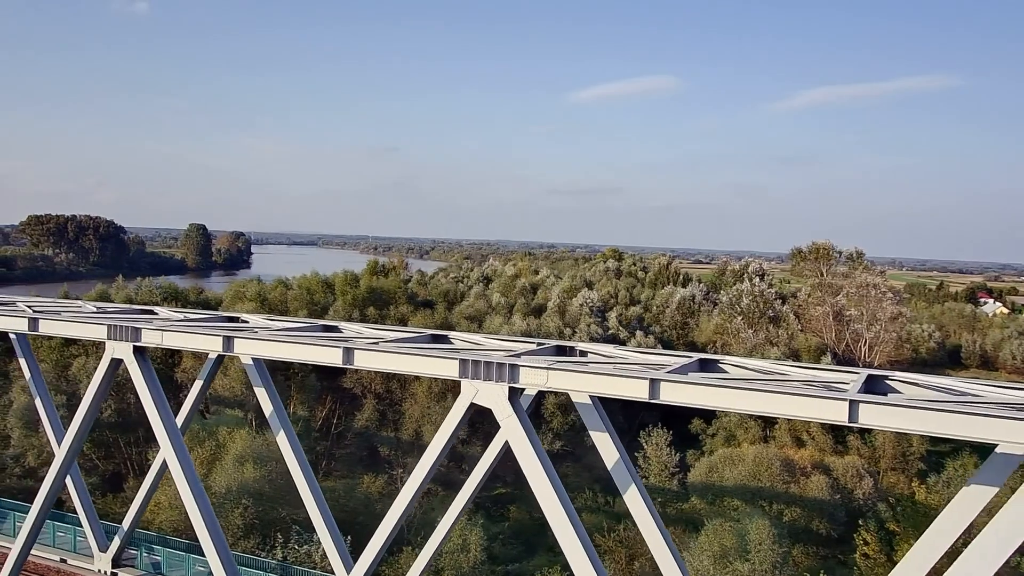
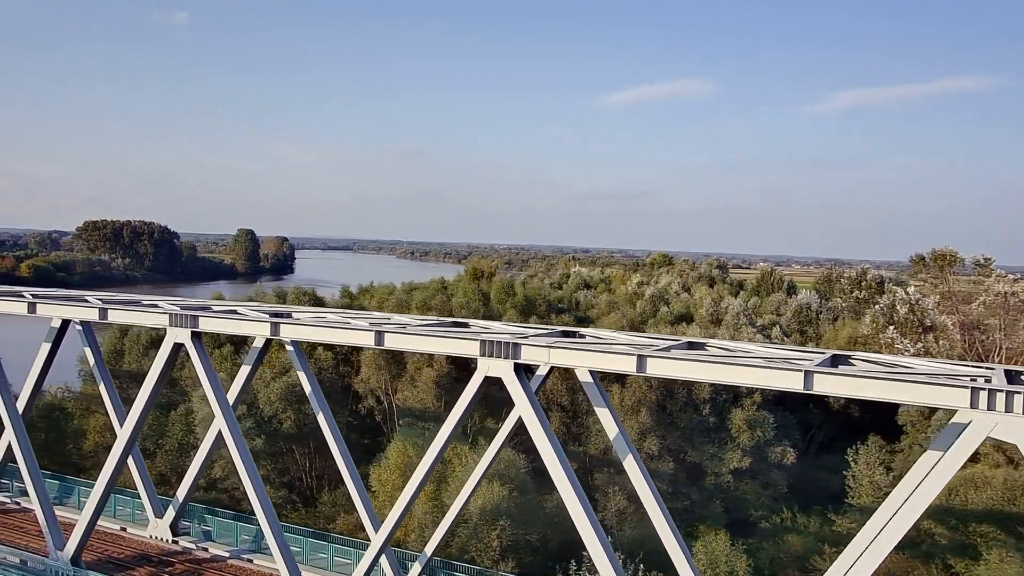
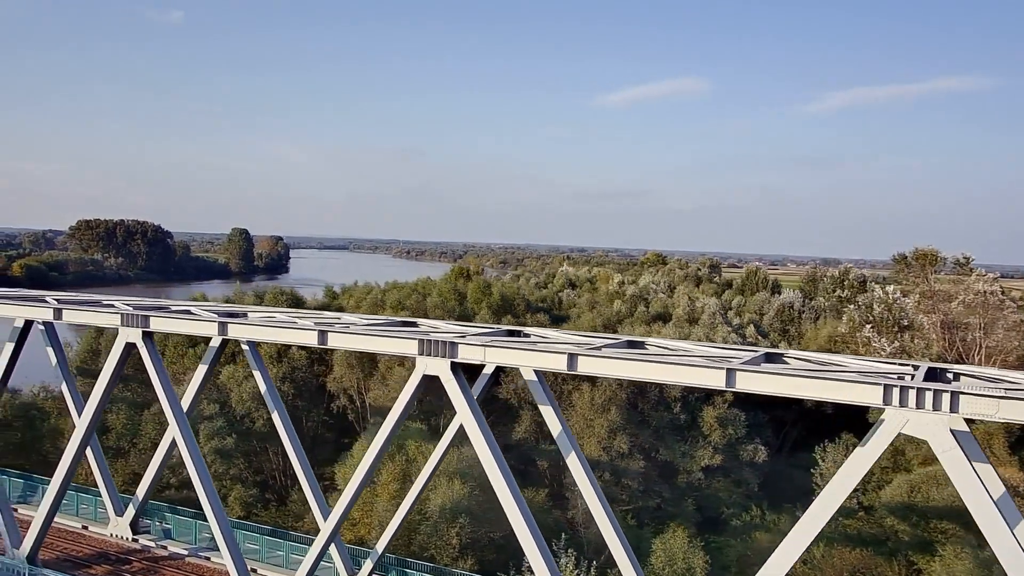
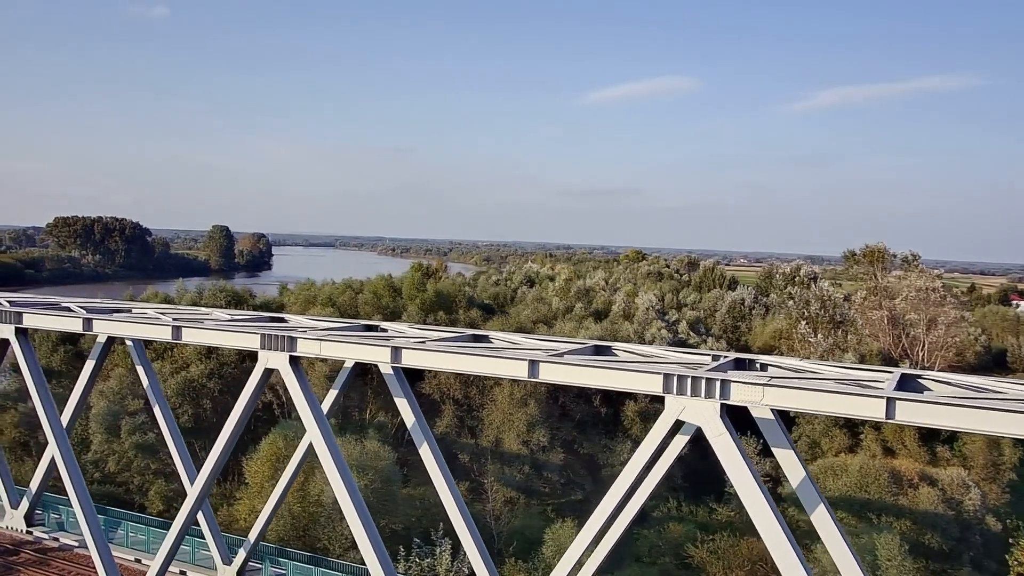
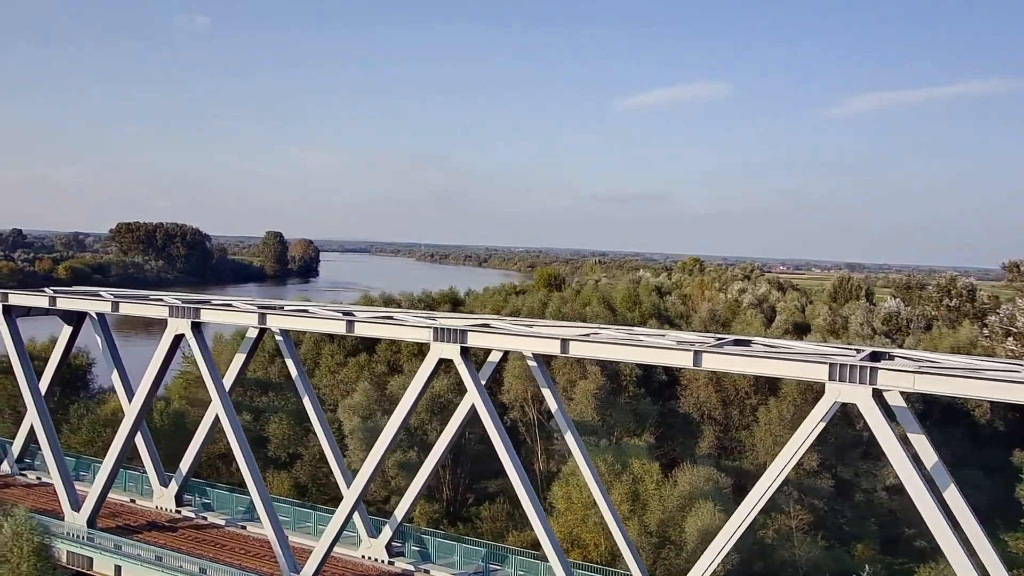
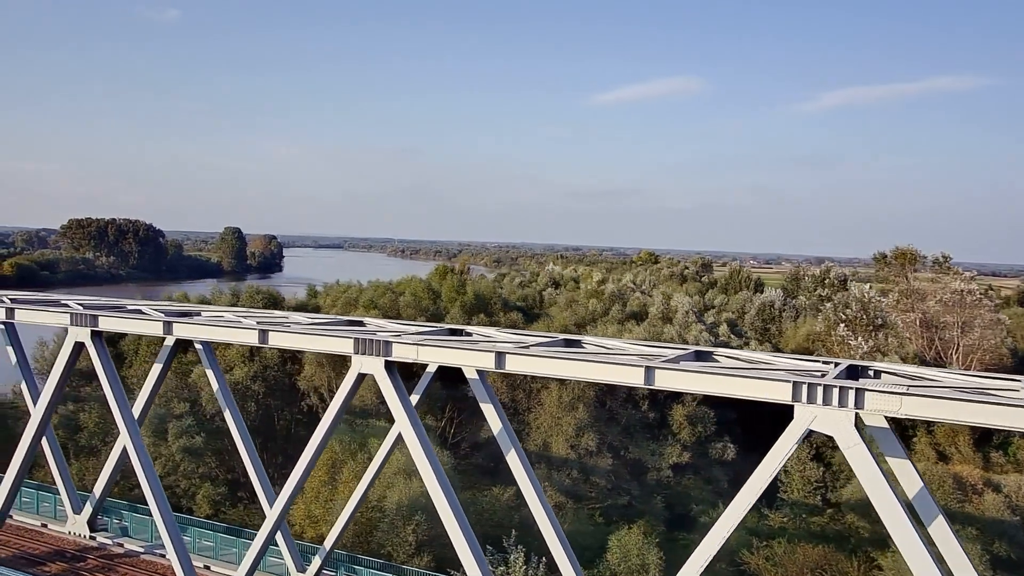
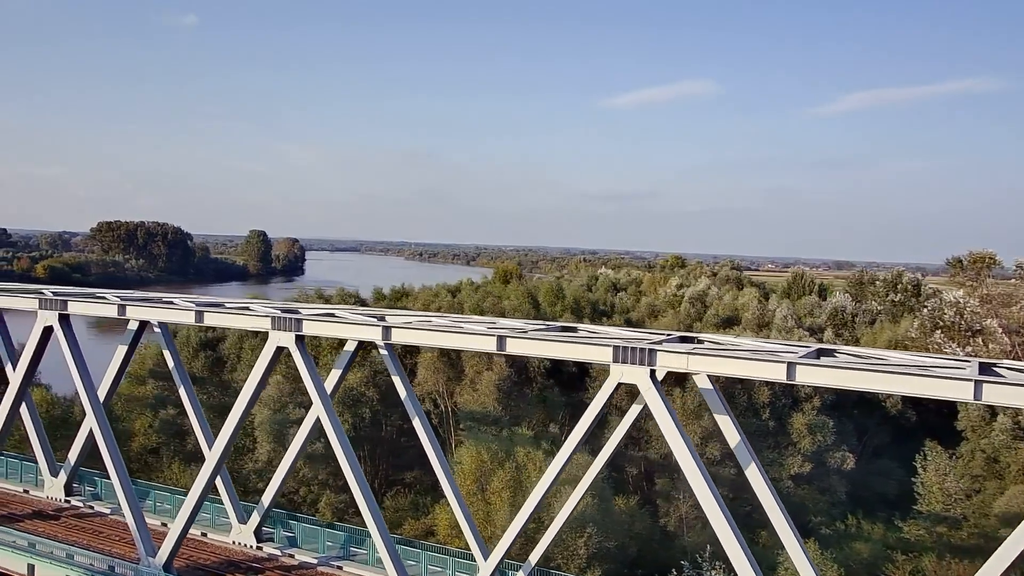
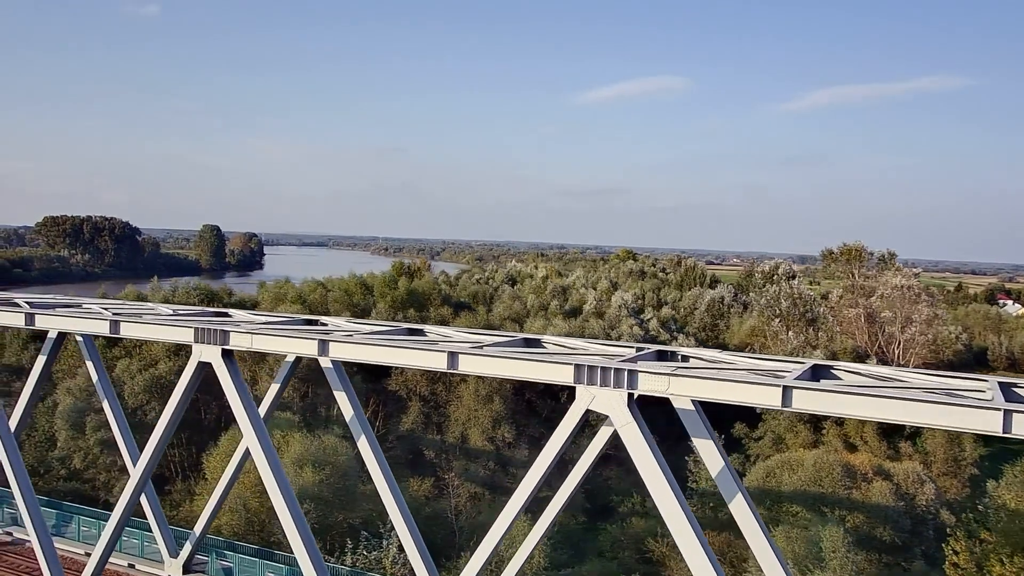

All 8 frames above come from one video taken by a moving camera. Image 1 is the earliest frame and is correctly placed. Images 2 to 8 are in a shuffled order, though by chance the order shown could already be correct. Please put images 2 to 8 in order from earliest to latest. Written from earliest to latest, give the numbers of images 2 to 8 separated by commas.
8, 4, 6, 3, 2, 7, 5
